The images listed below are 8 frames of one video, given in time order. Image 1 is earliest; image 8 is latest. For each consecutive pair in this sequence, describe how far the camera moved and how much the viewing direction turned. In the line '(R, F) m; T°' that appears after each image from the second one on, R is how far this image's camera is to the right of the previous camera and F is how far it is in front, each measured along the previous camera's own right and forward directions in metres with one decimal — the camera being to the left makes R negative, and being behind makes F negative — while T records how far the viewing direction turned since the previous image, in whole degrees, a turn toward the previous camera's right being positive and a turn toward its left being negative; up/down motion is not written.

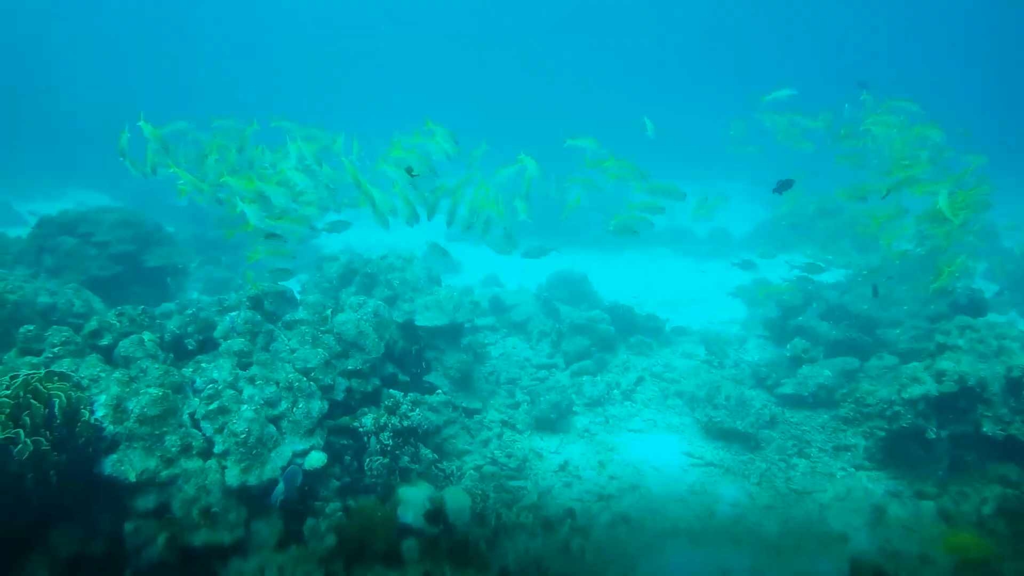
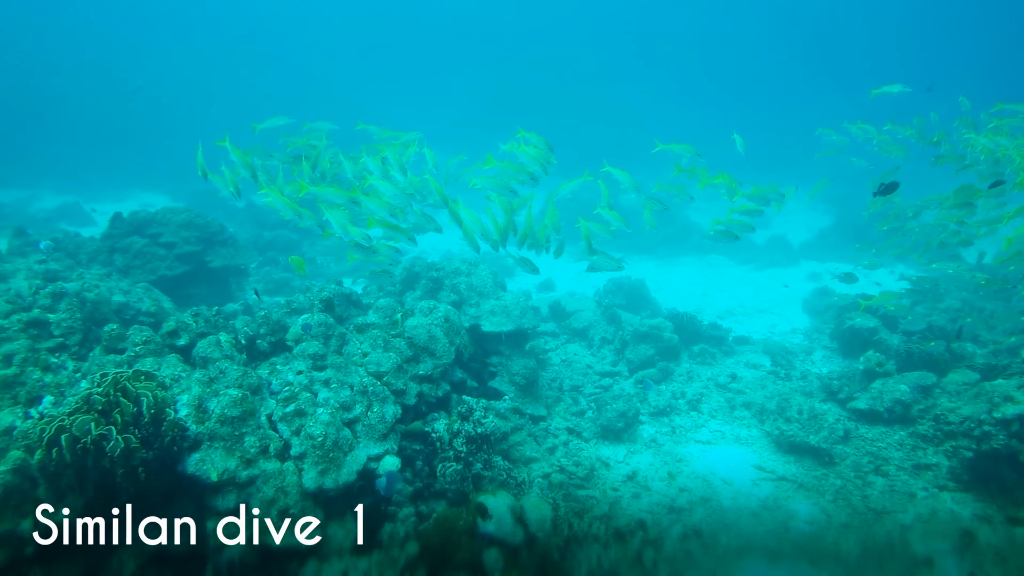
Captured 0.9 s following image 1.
(-0.3, 0.0) m; -3°
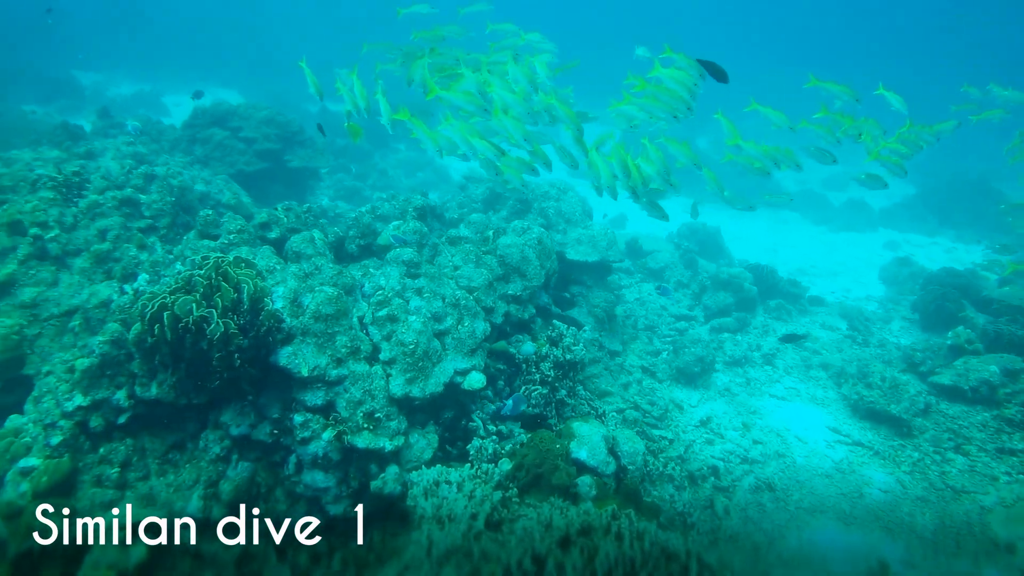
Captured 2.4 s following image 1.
(-0.6, +0.2) m; -2°
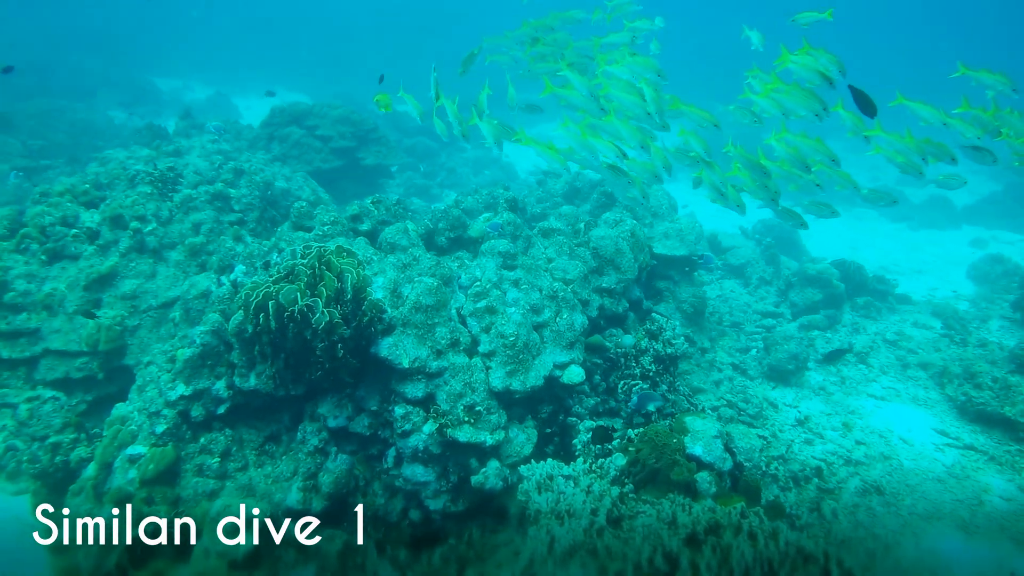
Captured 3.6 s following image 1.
(-0.5, +0.1) m; -3°
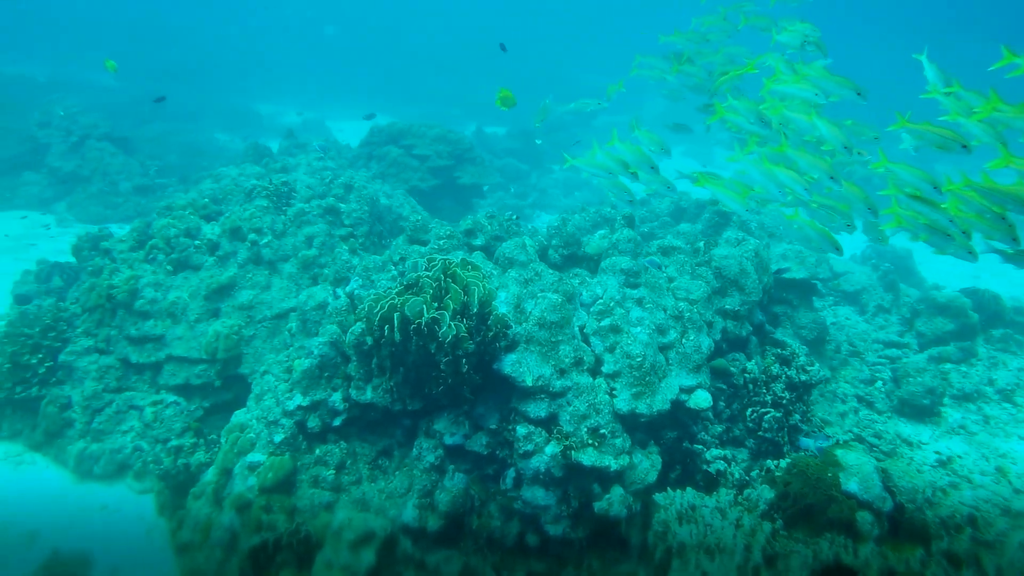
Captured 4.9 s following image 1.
(-0.5, +0.2) m; -5°
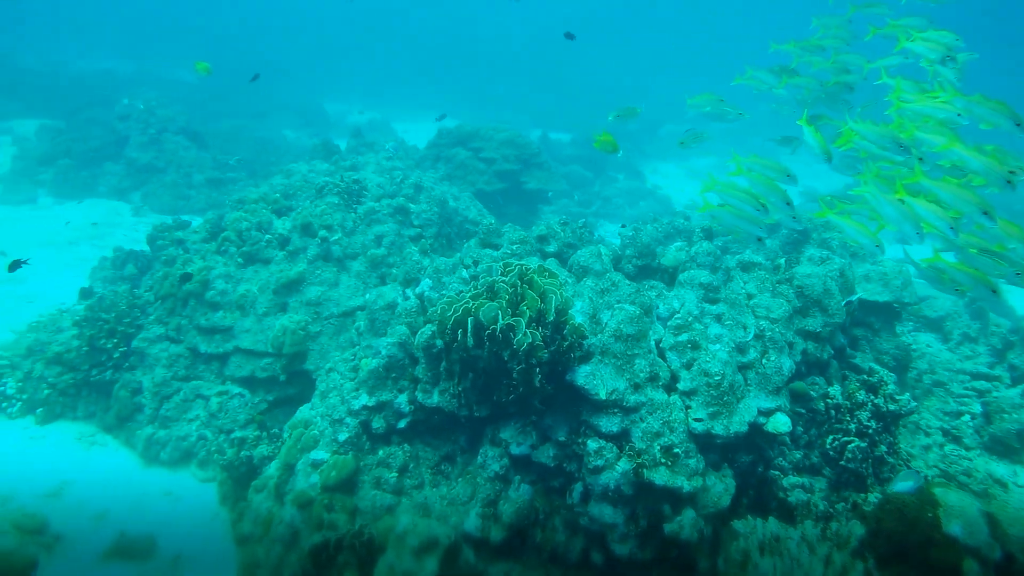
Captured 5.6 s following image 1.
(-0.2, +0.1) m; -4°
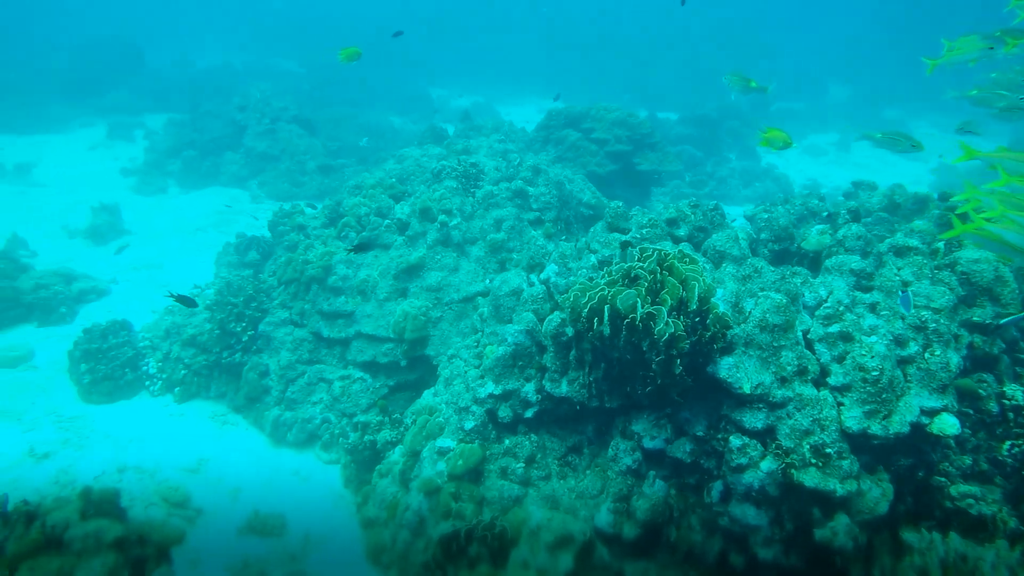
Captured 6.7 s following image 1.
(-0.3, +0.2) m; -7°
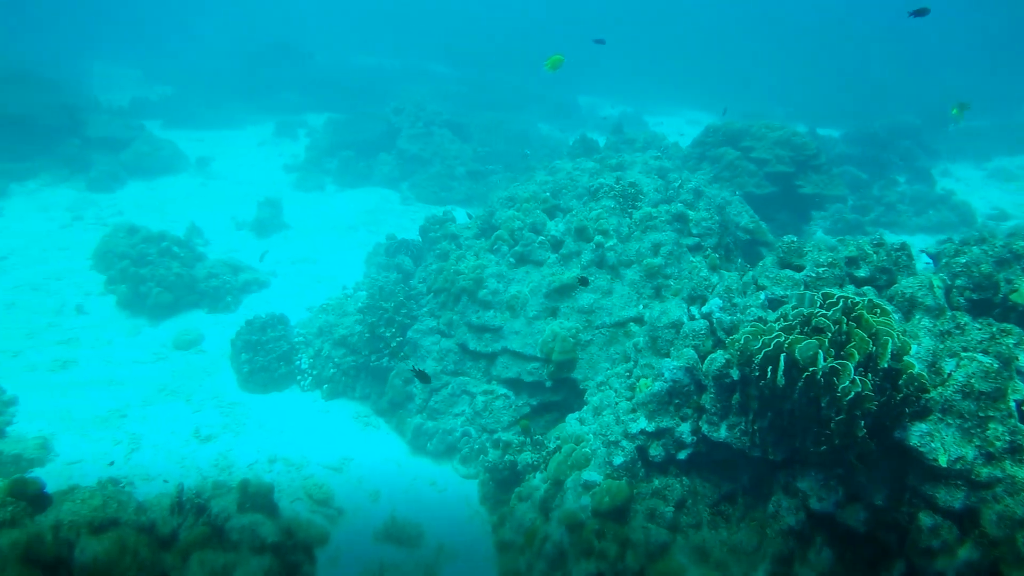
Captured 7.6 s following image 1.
(-0.3, +0.2) m; -10°
